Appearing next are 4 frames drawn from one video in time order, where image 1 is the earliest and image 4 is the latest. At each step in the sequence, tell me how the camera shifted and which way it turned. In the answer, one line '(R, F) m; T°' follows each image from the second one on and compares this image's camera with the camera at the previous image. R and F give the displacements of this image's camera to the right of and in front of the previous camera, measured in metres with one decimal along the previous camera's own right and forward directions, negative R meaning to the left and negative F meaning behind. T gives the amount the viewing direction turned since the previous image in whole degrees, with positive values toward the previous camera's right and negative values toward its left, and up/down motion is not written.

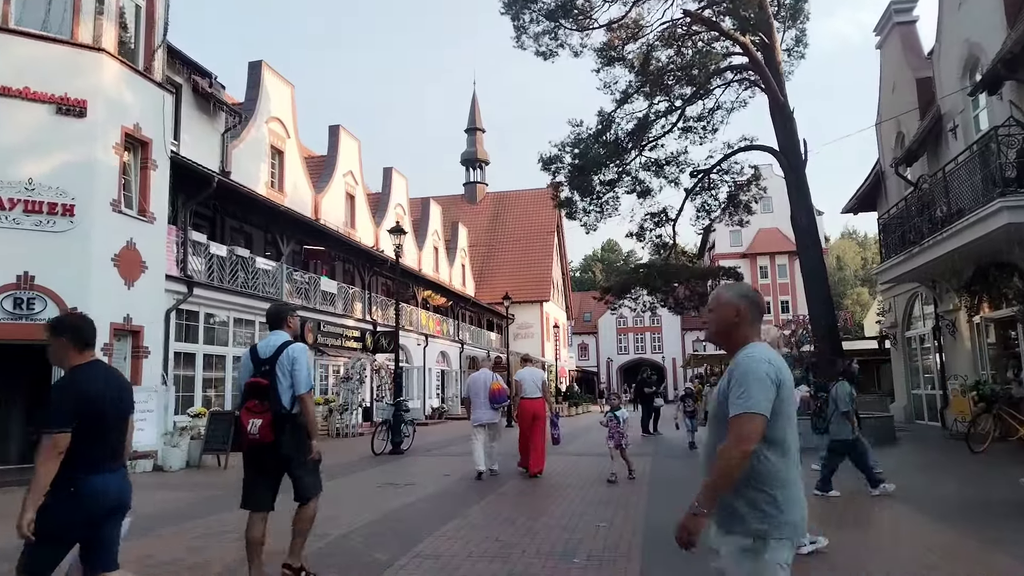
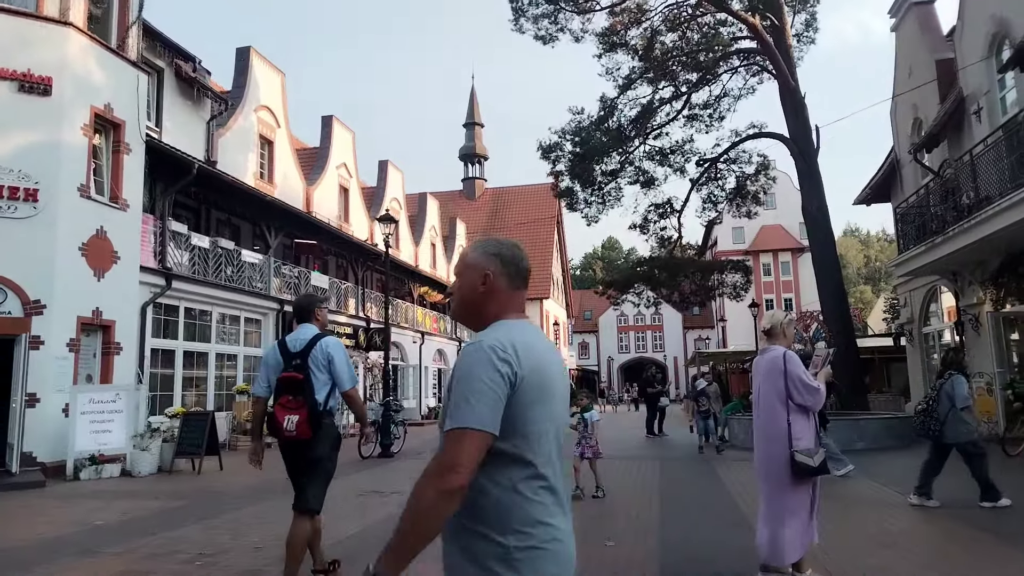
(0.0, +0.9) m; 0°
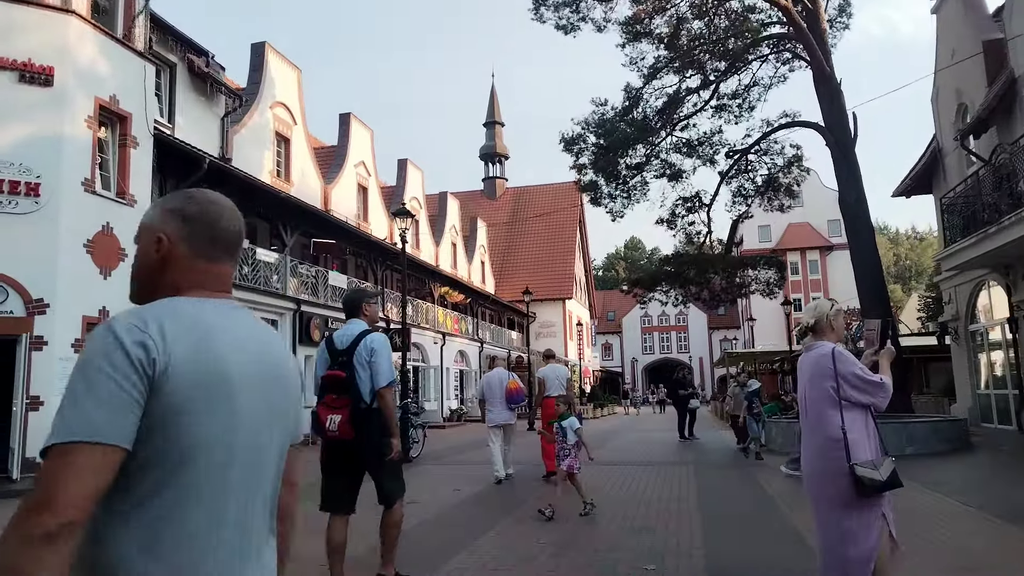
(0.0, +0.7) m; -2°
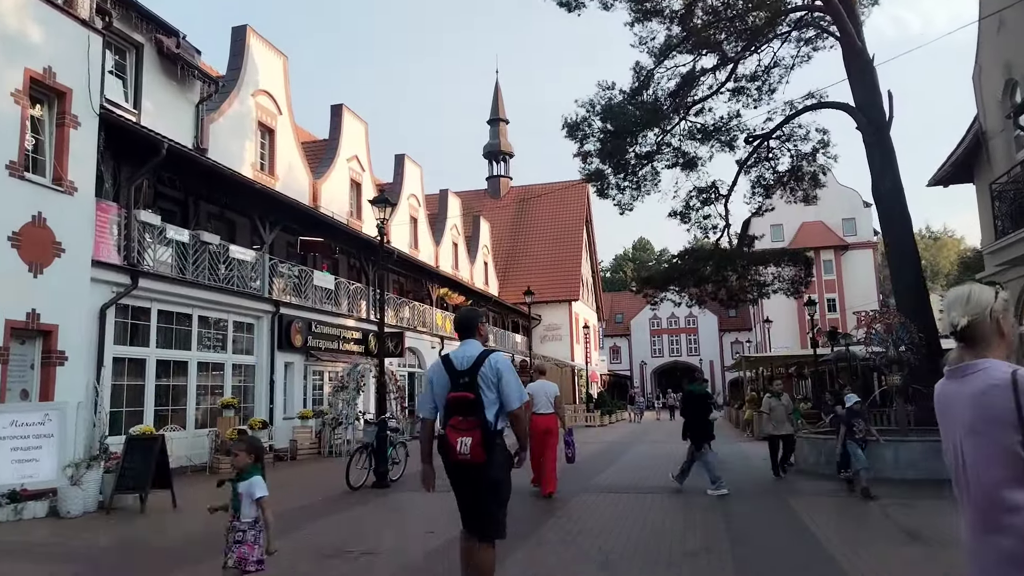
(+0.2, +1.6) m; -1°
